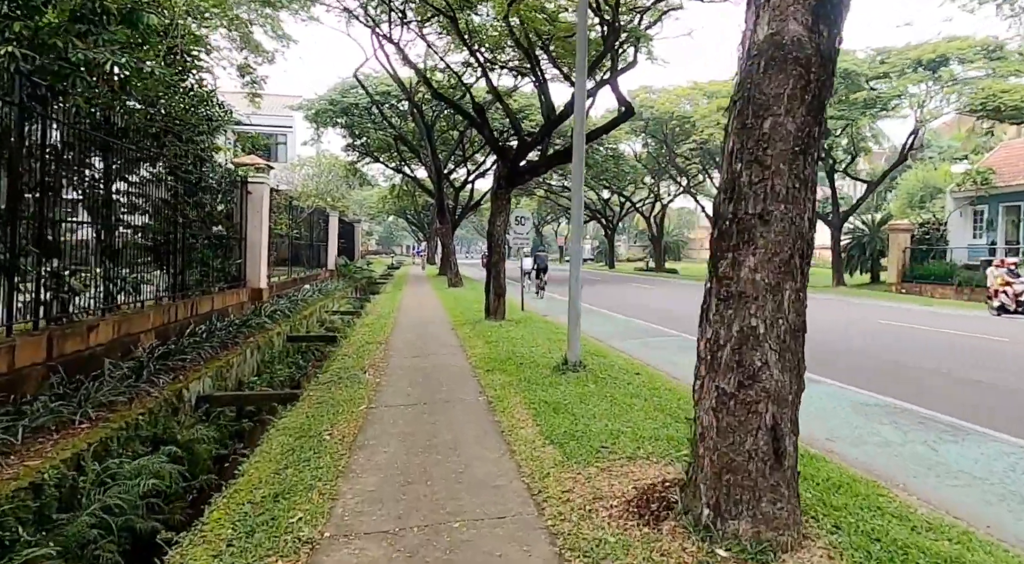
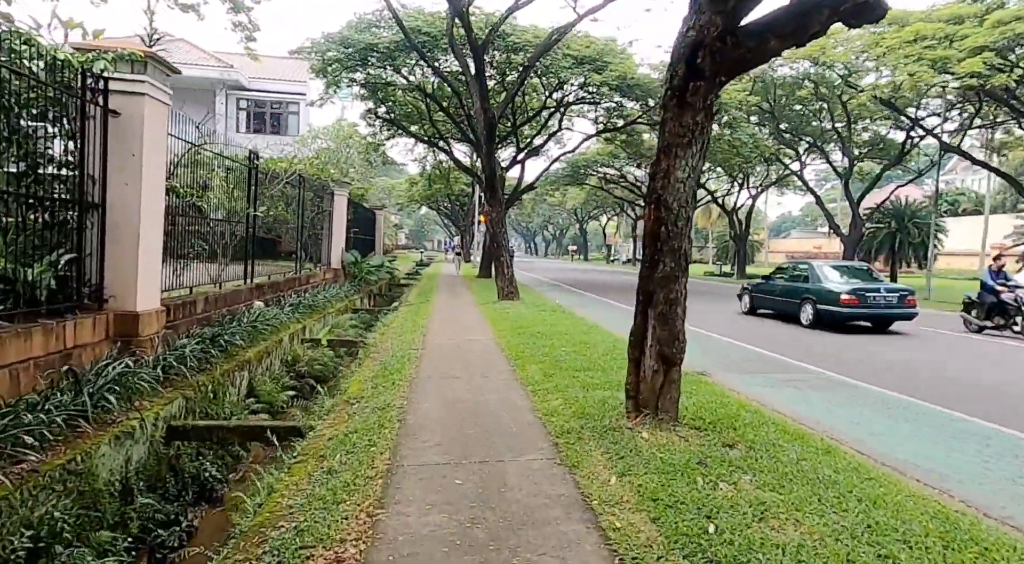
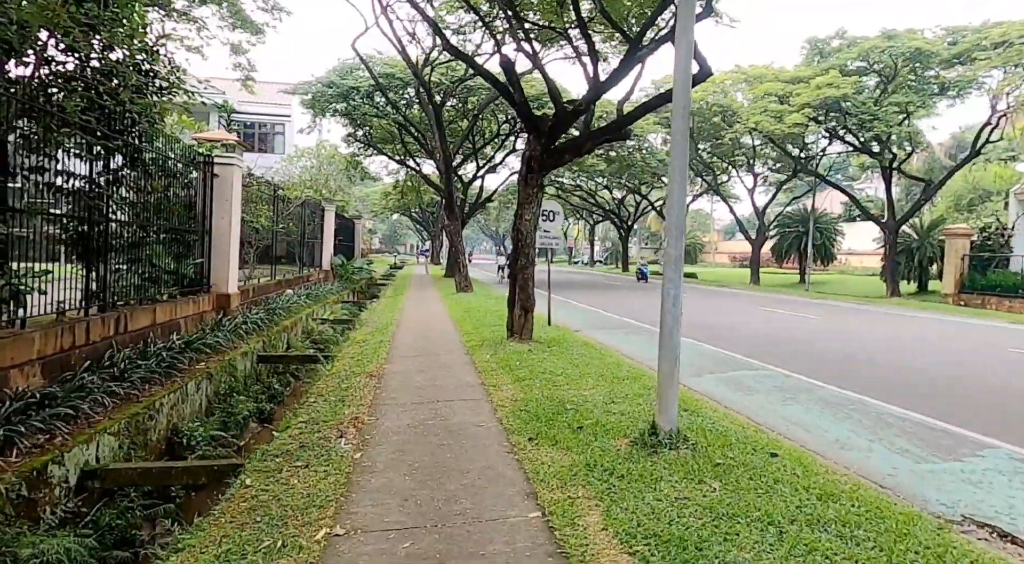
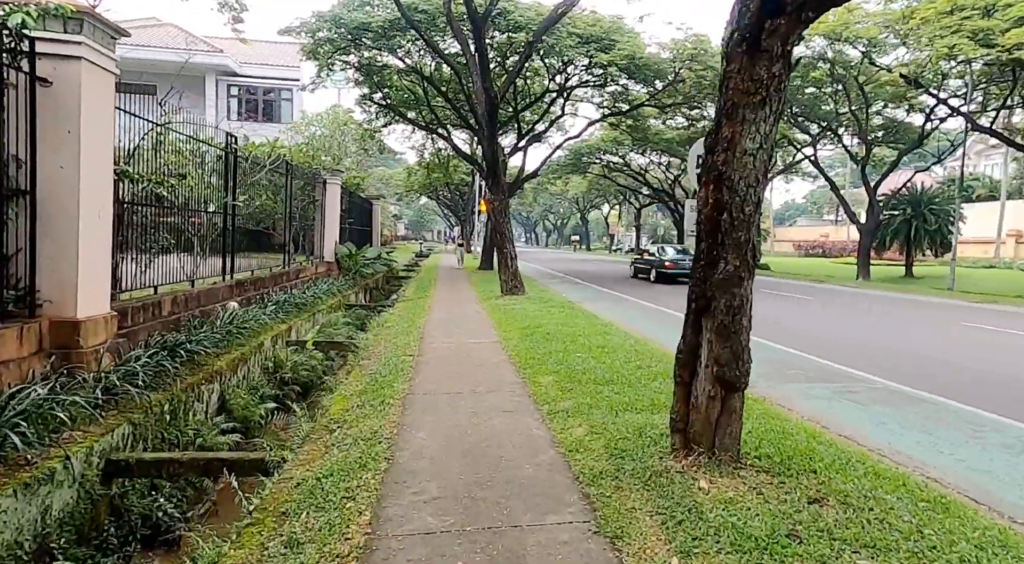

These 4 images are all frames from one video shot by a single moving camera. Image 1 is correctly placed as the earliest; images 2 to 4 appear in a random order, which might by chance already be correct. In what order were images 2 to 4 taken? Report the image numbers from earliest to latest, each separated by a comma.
3, 2, 4
